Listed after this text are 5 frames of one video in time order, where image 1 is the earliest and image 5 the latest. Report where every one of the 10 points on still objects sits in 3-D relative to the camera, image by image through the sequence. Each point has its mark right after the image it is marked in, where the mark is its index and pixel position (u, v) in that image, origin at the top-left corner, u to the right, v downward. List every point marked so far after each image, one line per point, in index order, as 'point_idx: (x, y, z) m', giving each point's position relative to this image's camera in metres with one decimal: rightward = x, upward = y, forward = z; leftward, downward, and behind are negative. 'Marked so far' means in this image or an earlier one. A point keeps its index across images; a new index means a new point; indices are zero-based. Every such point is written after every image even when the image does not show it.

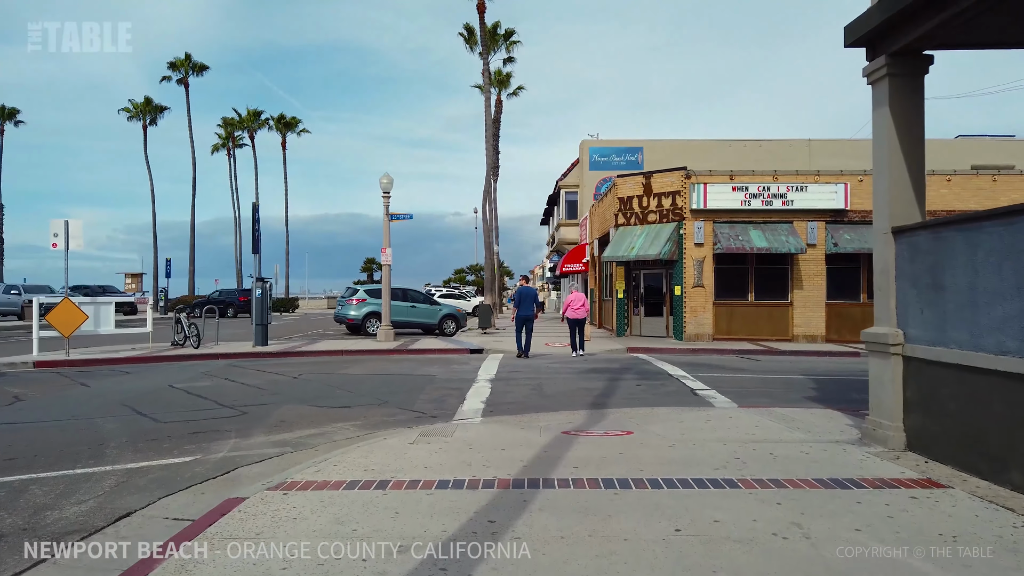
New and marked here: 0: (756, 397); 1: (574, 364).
0: (+3.6, -1.6, +10.9) m
1: (+1.2, -1.5, +14.9) m
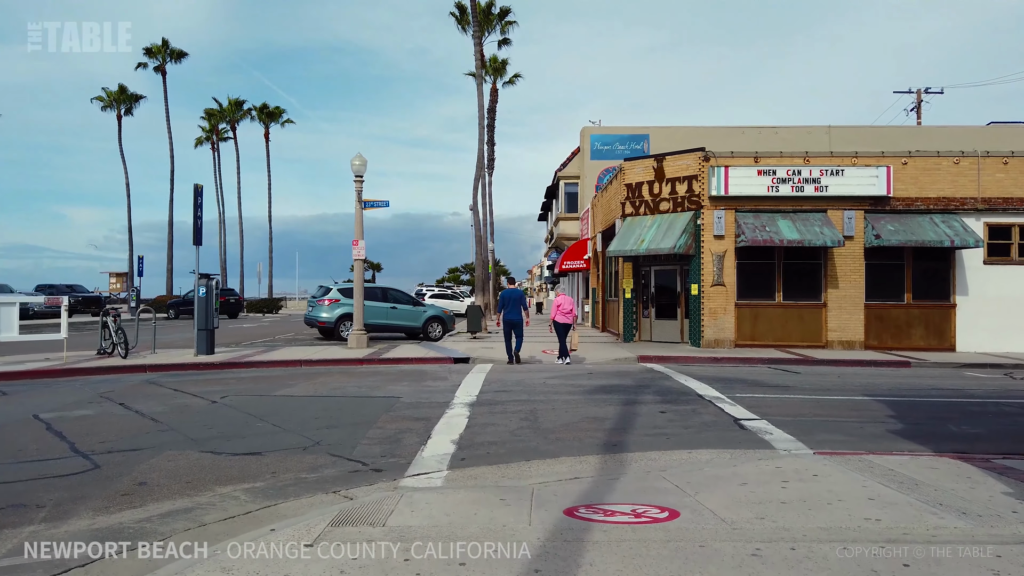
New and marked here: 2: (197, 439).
0: (+3.4, -1.6, +8.1) m
1: (+1.0, -1.5, +12.1) m
2: (-3.0, -1.4, +7.2) m
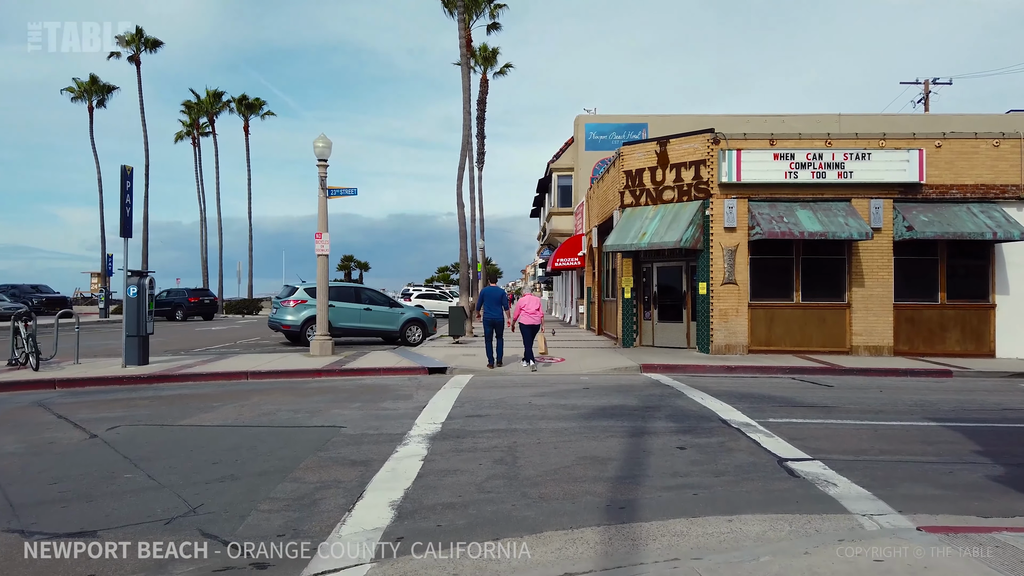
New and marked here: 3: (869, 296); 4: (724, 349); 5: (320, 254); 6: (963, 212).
0: (+3.1, -1.5, +6.0) m
1: (+0.8, -1.5, +9.9) m
2: (-3.2, -1.4, +5.0) m
3: (+8.0, -0.2, +16.9) m
4: (+4.8, -1.4, +17.0) m
5: (-4.1, +0.7, +16.2) m
6: (+10.0, +1.7, +16.7) m
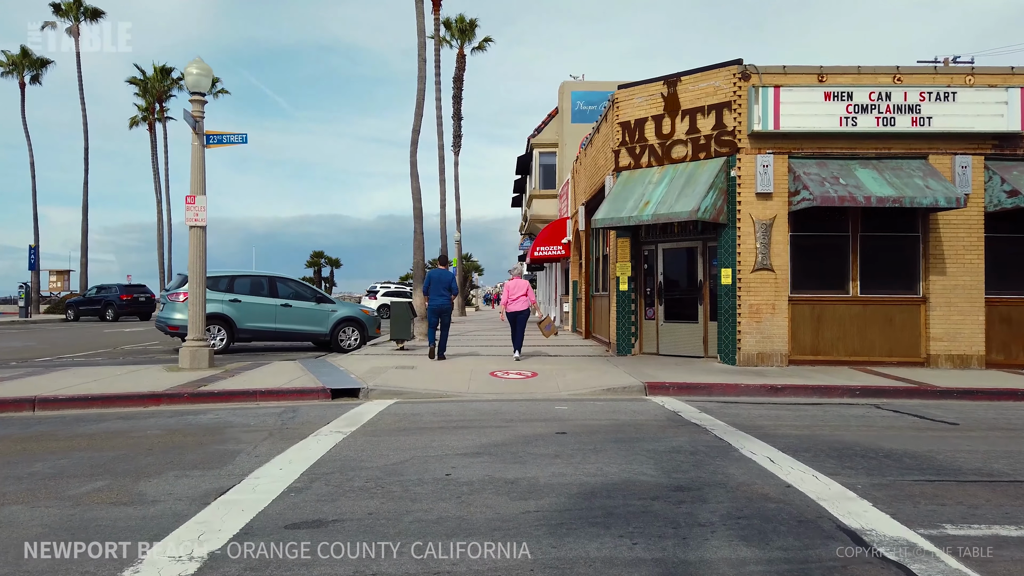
0: (+2.6, -1.3, +1.4) m
1: (+0.1, -1.2, +5.3) m
2: (-3.8, -1.2, +0.3) m
3: (+7.3, 0.0, +12.4) m
4: (+4.0, -1.2, +12.4) m
5: (-4.9, +0.9, +11.5) m
6: (+9.3, +1.9, +12.2) m
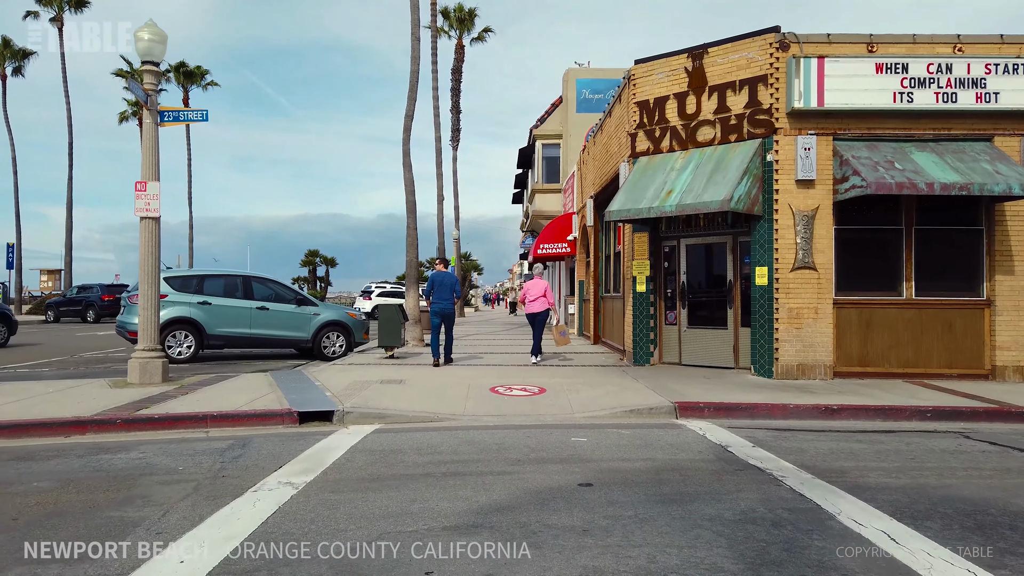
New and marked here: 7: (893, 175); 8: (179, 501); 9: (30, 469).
0: (+2.6, -1.3, -0.2) m
1: (+0.2, -1.3, +3.7) m
2: (-3.8, -1.2, -1.3) m
3: (+7.3, 0.0, +10.8) m
4: (+4.1, -1.2, +10.8) m
5: (-4.8, +0.9, +9.9) m
6: (+9.3, +1.9, +10.6) m
7: (+5.2, +1.5, +10.2) m
8: (-2.0, -1.3, +4.5) m
9: (-3.4, -1.3, +5.3) m
